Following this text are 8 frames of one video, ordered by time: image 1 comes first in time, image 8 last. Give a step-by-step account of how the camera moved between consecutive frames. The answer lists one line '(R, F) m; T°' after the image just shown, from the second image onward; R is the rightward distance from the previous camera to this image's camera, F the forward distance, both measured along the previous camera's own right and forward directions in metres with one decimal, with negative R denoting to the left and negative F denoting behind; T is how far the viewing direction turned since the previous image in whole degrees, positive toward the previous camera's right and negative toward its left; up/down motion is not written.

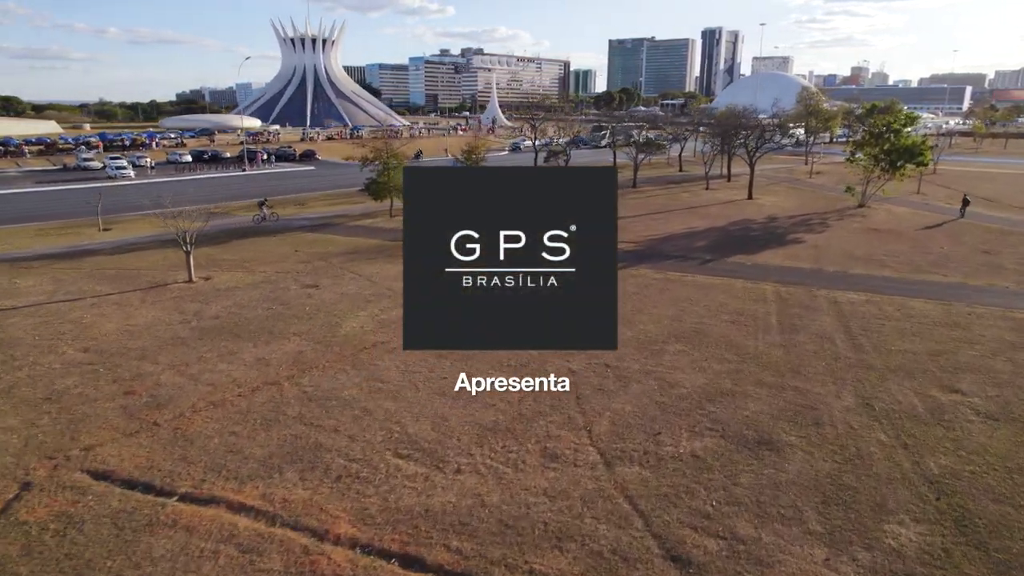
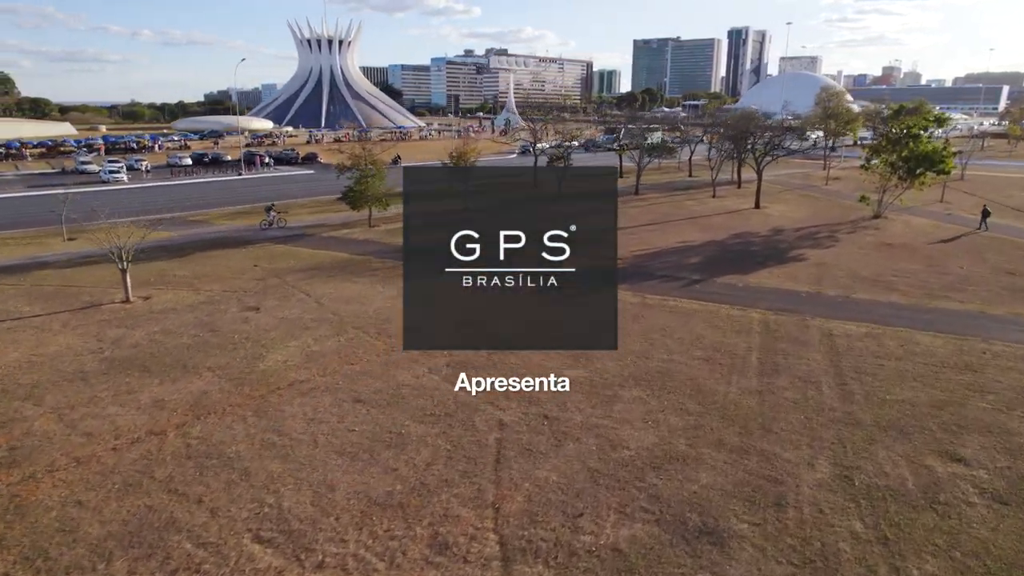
(+1.7, +1.7) m; -2°
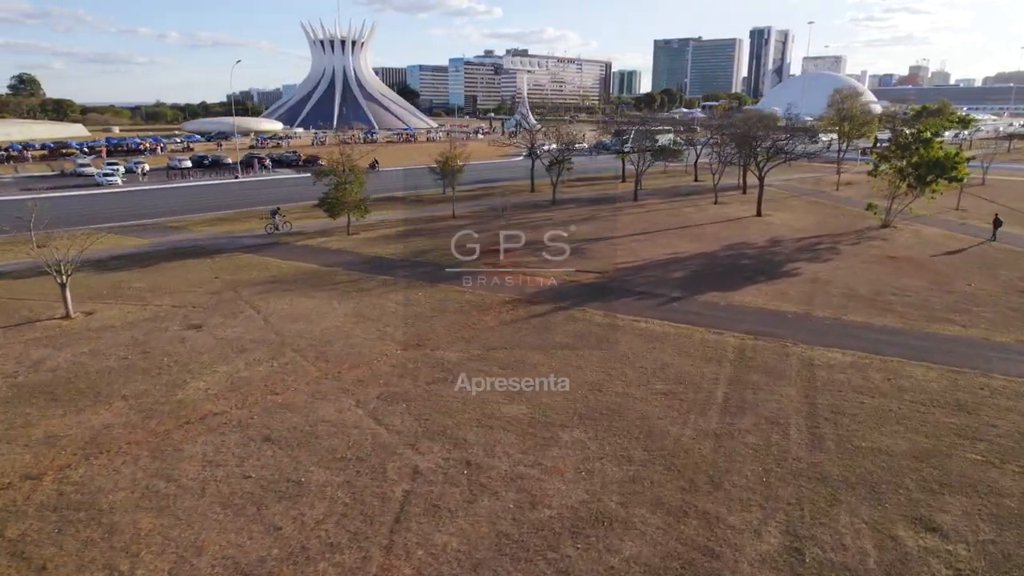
(+1.5, +1.2) m; -2°
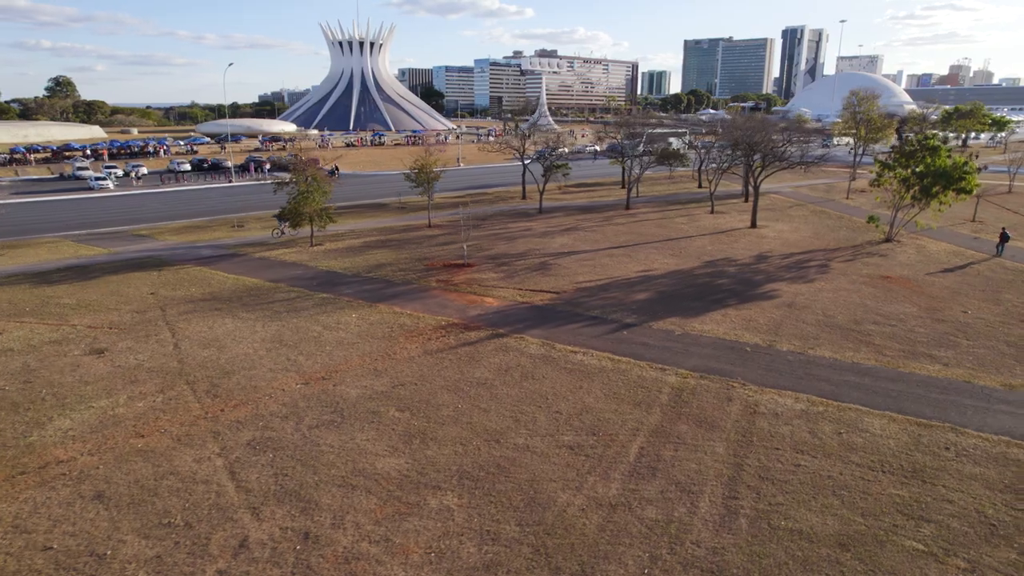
(+2.3, +1.5) m; -3°
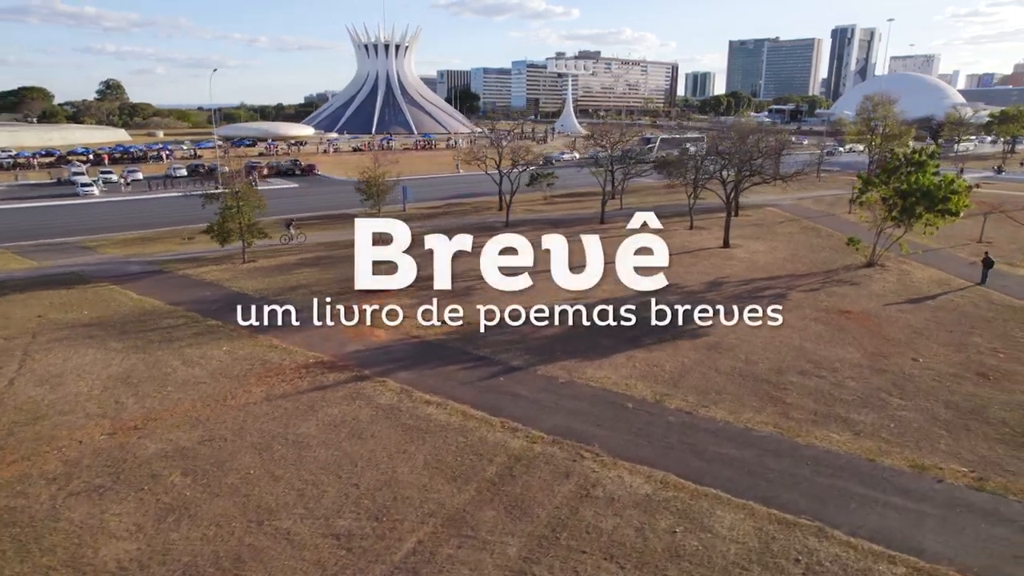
(+3.8, +1.8) m; -4°
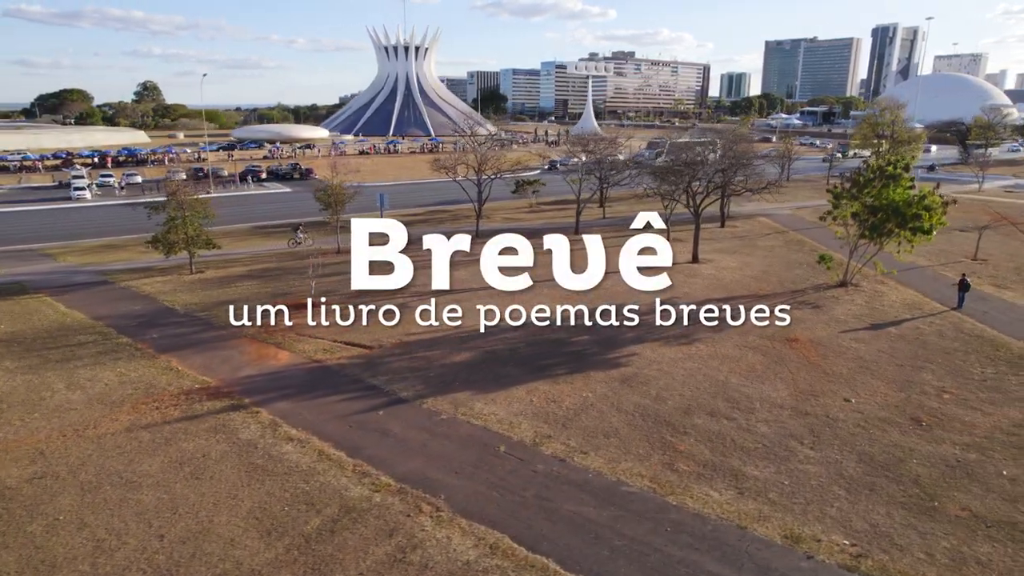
(+3.0, +1.1) m; -3°
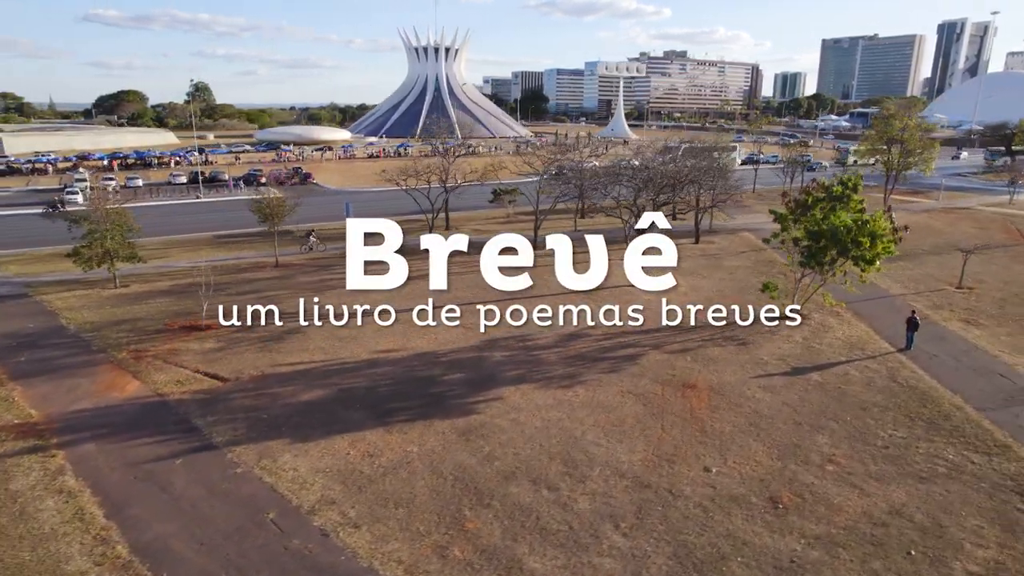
(+4.3, +1.6) m; -4°
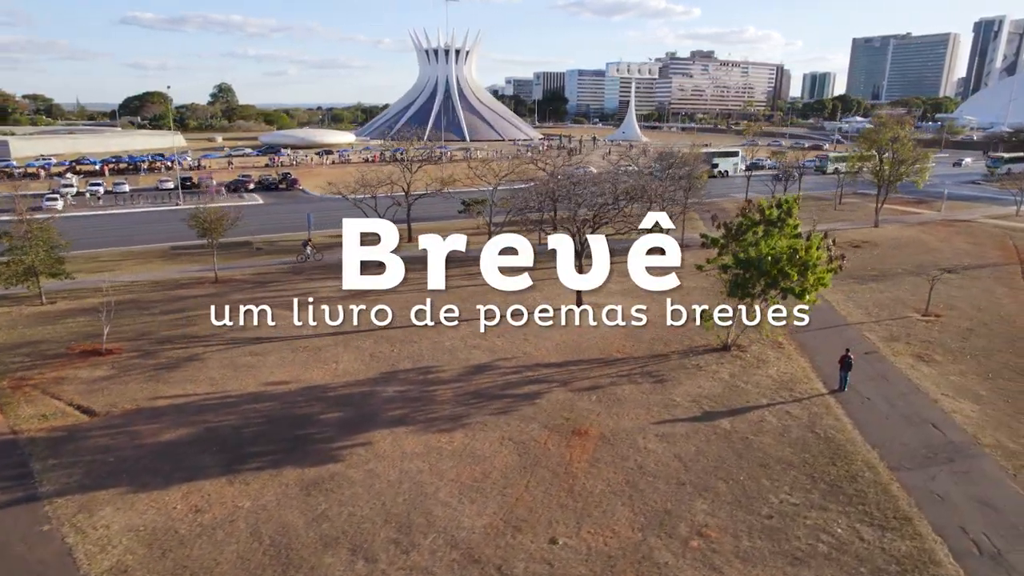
(+3.2, +1.2) m; -2°
